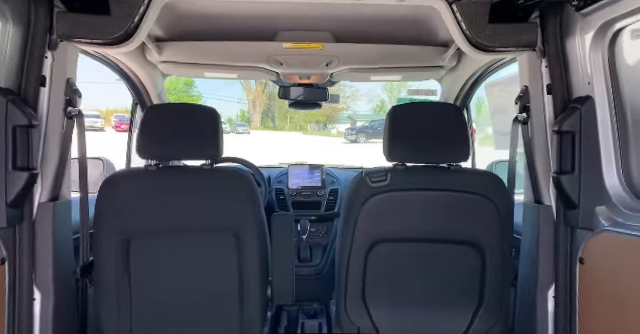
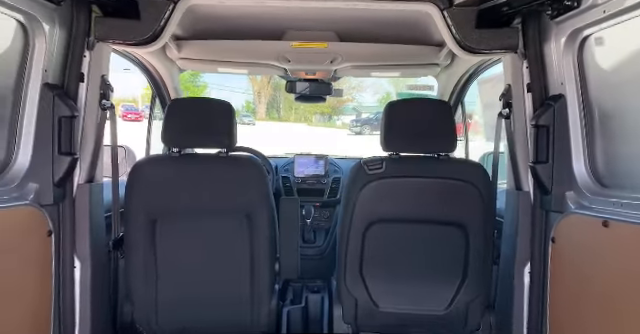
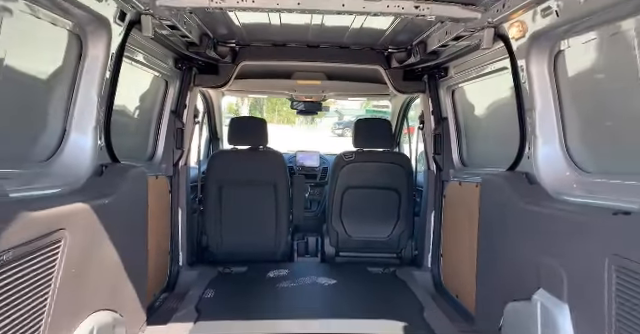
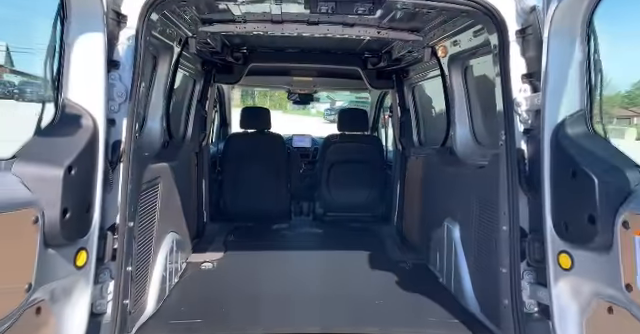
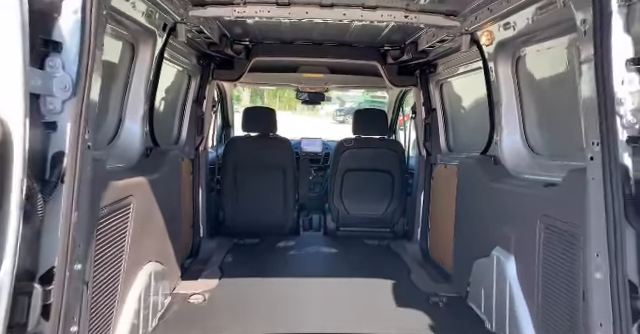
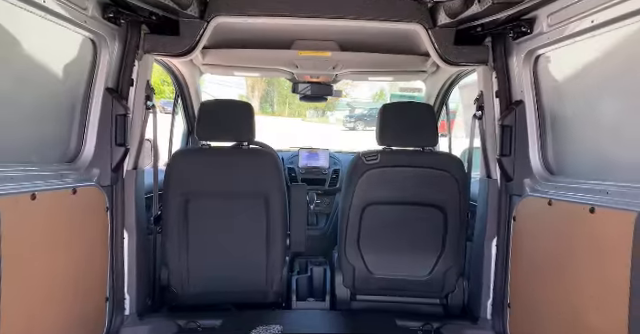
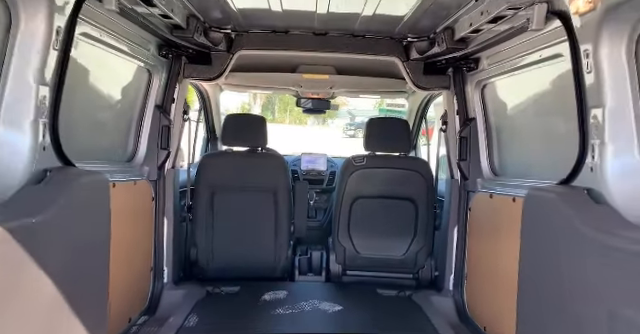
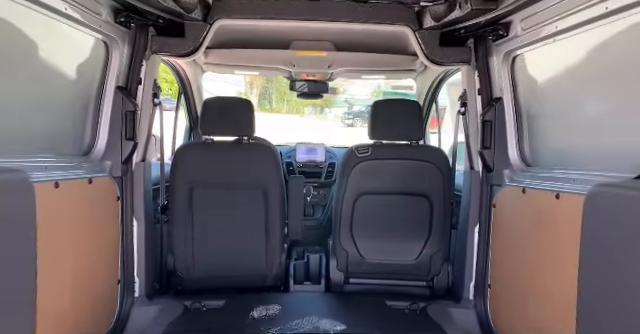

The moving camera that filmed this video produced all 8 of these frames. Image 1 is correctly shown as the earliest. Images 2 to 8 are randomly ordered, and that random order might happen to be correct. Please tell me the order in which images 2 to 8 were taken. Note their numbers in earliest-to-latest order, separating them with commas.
2, 6, 8, 7, 3, 5, 4
